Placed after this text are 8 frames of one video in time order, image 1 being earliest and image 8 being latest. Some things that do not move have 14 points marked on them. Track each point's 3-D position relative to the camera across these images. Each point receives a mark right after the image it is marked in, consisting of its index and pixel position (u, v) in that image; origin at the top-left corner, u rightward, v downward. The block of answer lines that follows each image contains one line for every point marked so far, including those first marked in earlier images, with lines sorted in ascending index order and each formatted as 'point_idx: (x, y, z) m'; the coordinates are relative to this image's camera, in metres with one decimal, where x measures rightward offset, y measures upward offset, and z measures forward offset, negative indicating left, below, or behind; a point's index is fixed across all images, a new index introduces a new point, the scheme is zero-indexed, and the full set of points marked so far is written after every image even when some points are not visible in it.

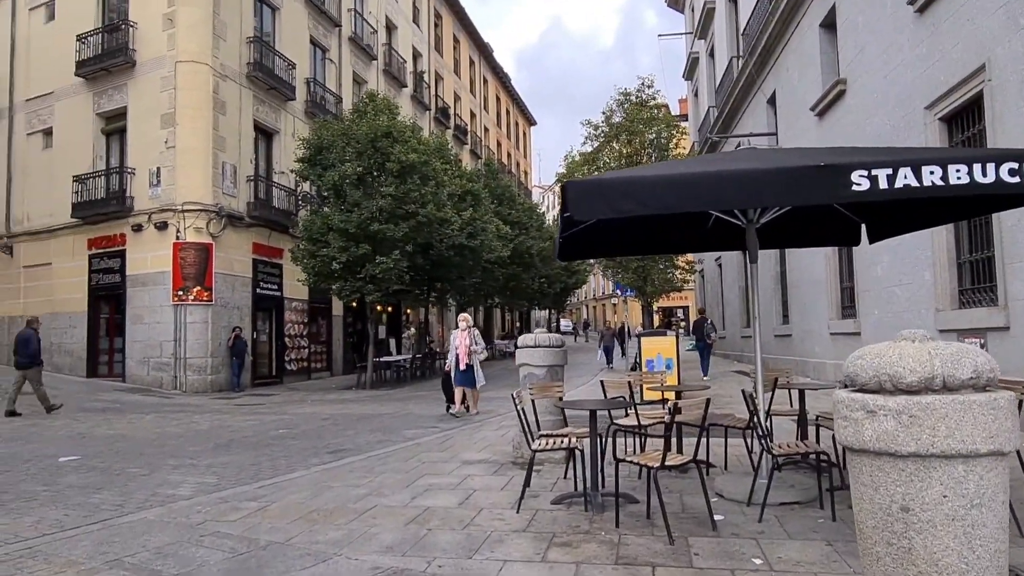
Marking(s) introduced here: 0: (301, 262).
0: (-5.3, +0.6, +18.7) m
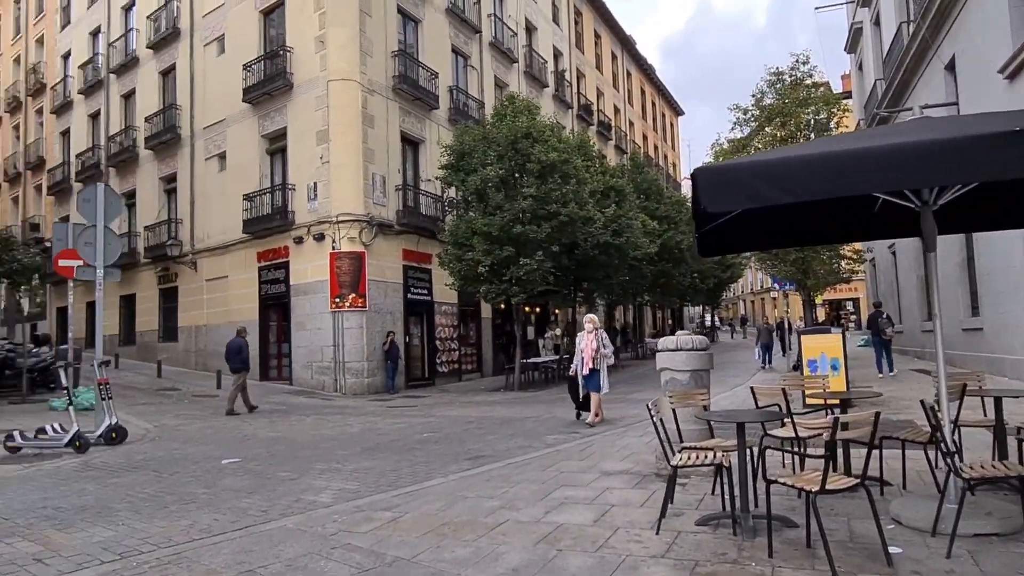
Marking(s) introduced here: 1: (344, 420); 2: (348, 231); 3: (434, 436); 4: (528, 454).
0: (-1.6, +0.5, +19.0) m
1: (-2.9, -2.3, +12.6) m
2: (-4.1, +1.4, +18.6) m
3: (-1.0, -2.0, +10.0) m
4: (+0.2, -1.9, +8.2) m
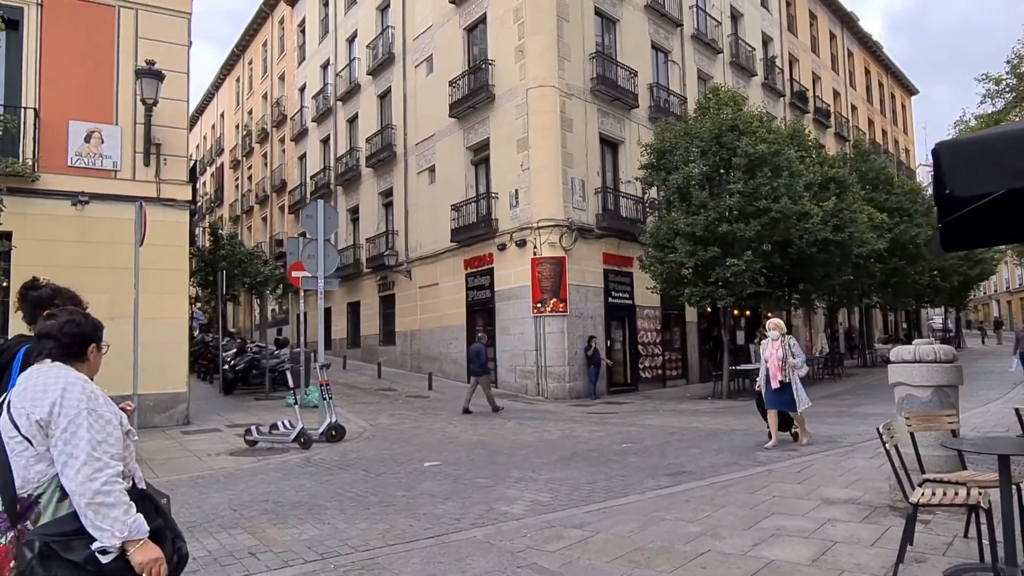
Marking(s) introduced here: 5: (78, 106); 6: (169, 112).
0: (+3.4, +0.5, +18.4) m
1: (+0.6, -2.4, +12.6) m
2: (+0.9, +1.3, +18.7) m
3: (+1.6, -2.1, +9.5) m
4: (+2.3, -1.9, +7.5) m
5: (-7.4, +3.1, +12.7) m
6: (-6.2, +3.2, +13.4) m
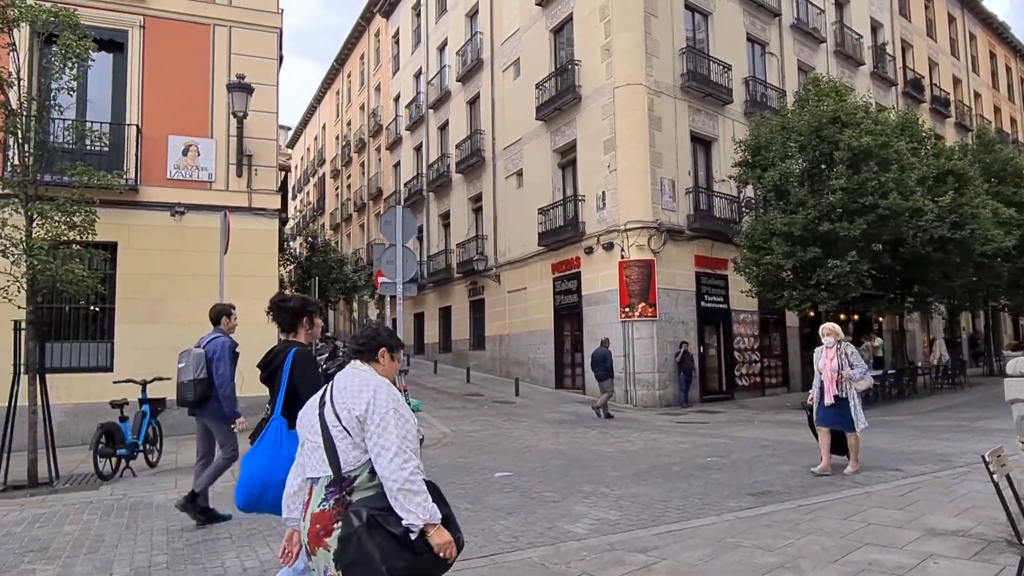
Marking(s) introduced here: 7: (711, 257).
0: (+5.5, +0.4, +17.5) m
1: (+1.9, -2.4, +12.1) m
2: (+3.1, +1.2, +18.1) m
3: (+2.5, -2.1, +8.9) m
4: (+3.0, -1.9, +6.9) m
5: (-6.0, +3.0, +13.3) m
6: (-4.7, +3.1, +13.9) m
7: (+5.4, +0.8, +19.8) m
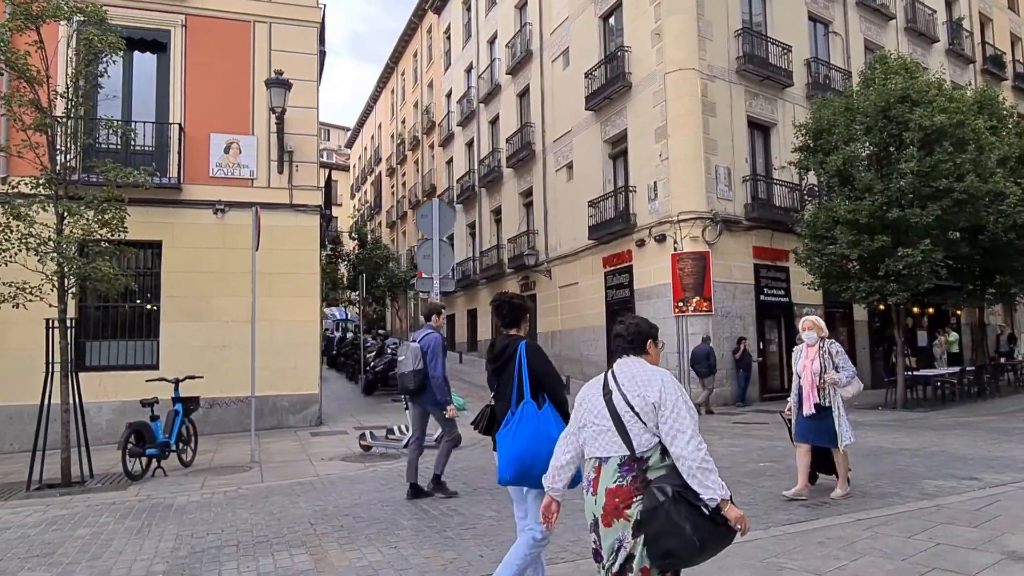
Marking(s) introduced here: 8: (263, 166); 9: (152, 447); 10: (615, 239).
0: (+6.6, +0.5, +16.6) m
1: (+2.6, -2.3, +11.5) m
2: (+4.2, +1.4, +17.4) m
3: (+2.9, -2.0, +8.3) m
4: (+3.2, -1.8, +6.2) m
5: (-5.3, +3.0, +13.3) m
6: (-4.0, +3.1, +13.8) m
7: (+6.6, +1.0, +18.9) m
8: (-4.5, +2.2, +13.5) m
9: (-4.1, -1.8, +8.3) m
10: (+2.8, +1.3, +19.9) m
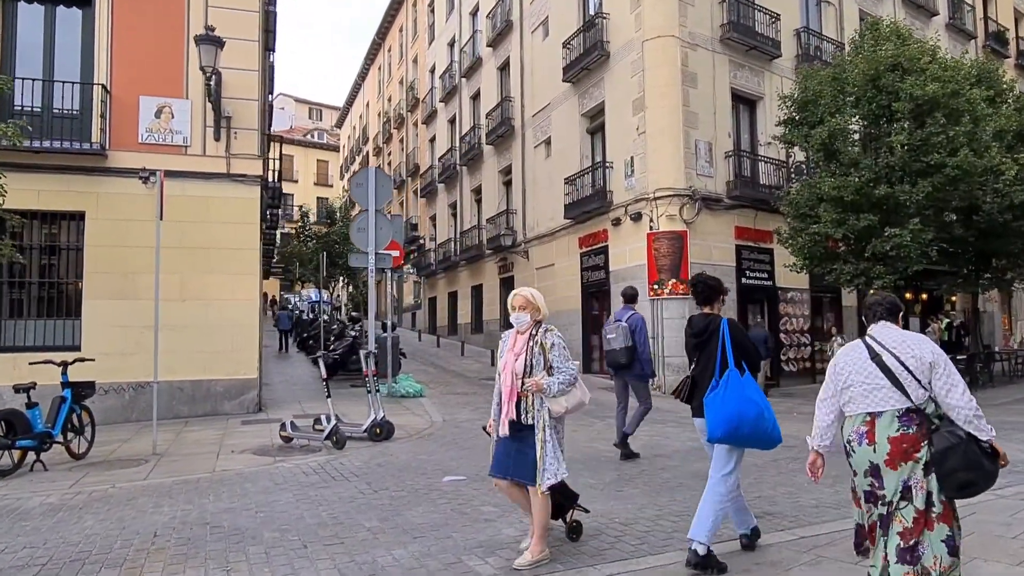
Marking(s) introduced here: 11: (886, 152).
0: (+5.9, +0.9, +15.6) m
1: (+1.8, -2.0, +10.5) m
2: (+3.4, +1.8, +16.4) m
3: (+2.1, -1.8, +7.3) m
4: (+2.4, -1.6, +5.2) m
5: (-6.0, +3.4, +12.3) m
6: (-4.7, +3.5, +12.7) m
7: (+5.9, +1.4, +17.8) m
8: (-5.3, +2.6, +12.5) m
9: (-4.9, -1.5, +7.4) m
10: (+2.0, +1.8, +18.9) m
11: (+7.1, +2.6, +14.1) m
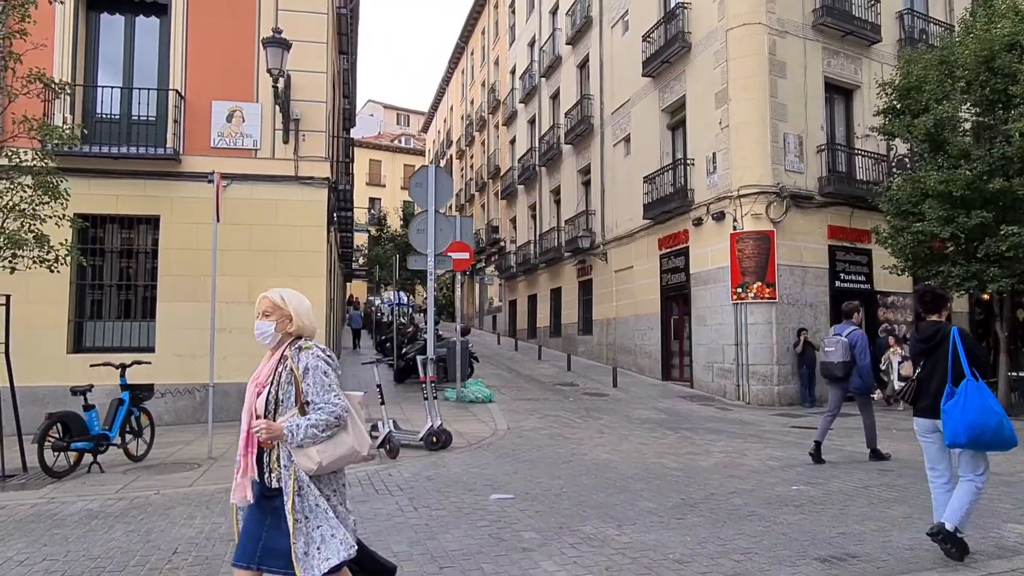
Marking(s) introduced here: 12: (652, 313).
0: (+7.3, +0.8, +14.3) m
1: (+2.7, -2.1, +9.7) m
2: (+5.0, +1.7, +15.3) m
3: (+2.6, -1.8, +6.5) m
4: (+2.6, -1.7, +4.4) m
5: (-4.9, +3.4, +12.4) m
6: (-3.5, +3.5, +12.7) m
7: (+7.6, +1.3, +16.5) m
8: (-4.1, +2.6, +12.5) m
9: (-4.3, -1.5, +7.4) m
10: (+3.9, +1.7, +18.0) m
11: (+8.4, +2.5, +12.6) m
12: (+3.6, -0.6, +19.1) m
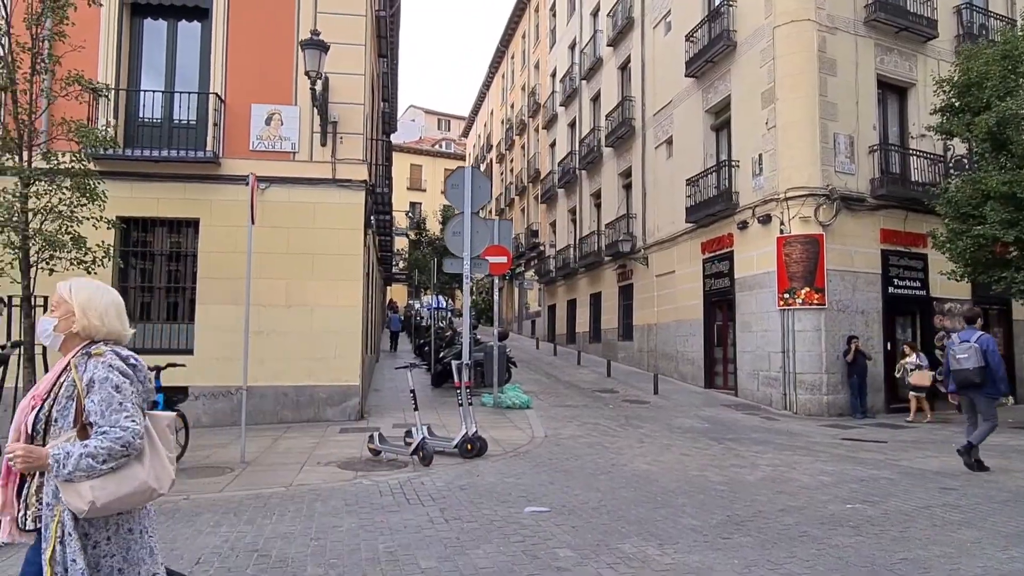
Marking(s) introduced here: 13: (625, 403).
0: (+8.0, +0.7, +13.6) m
1: (+3.1, -2.1, +9.3) m
2: (+5.8, +1.6, +14.8) m
3: (+2.9, -1.9, +6.1) m
4: (+2.8, -1.7, +4.0) m
5: (-4.3, +3.3, +12.4) m
6: (-2.8, +3.4, +12.6) m
7: (+8.4, +1.2, +15.9) m
8: (-3.5, +2.5, +12.5) m
9: (-4.0, -1.5, +7.3) m
10: (+4.8, +1.6, +17.5) m
11: (+9.0, +2.4, +11.9) m
12: (+4.6, -0.8, +18.6) m
13: (+2.3, -2.4, +15.3) m
